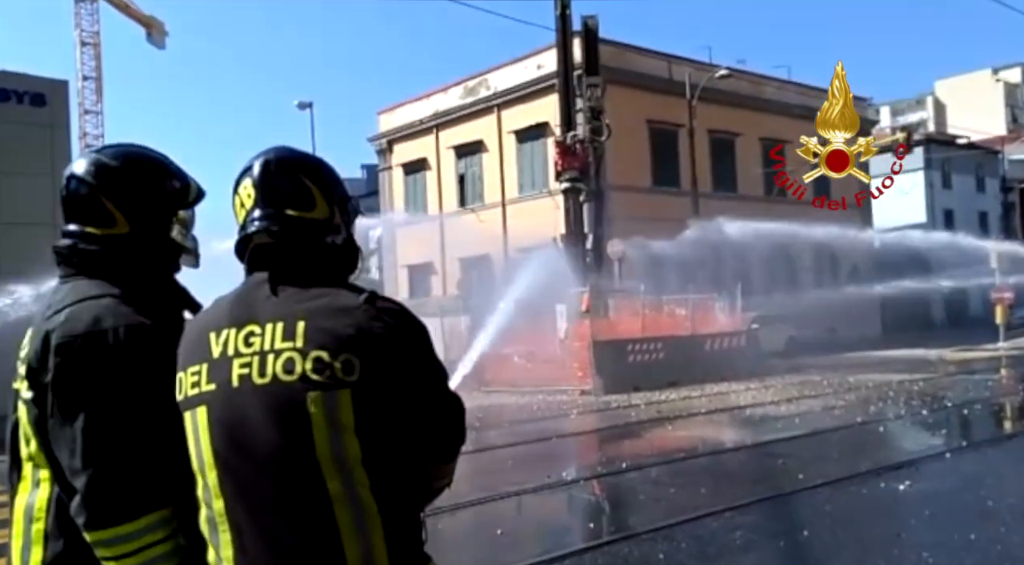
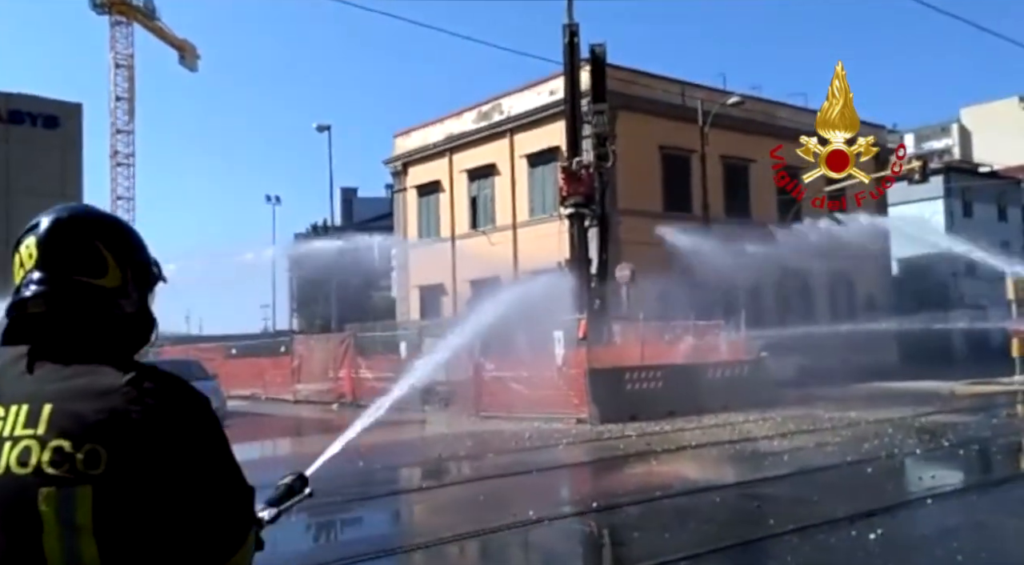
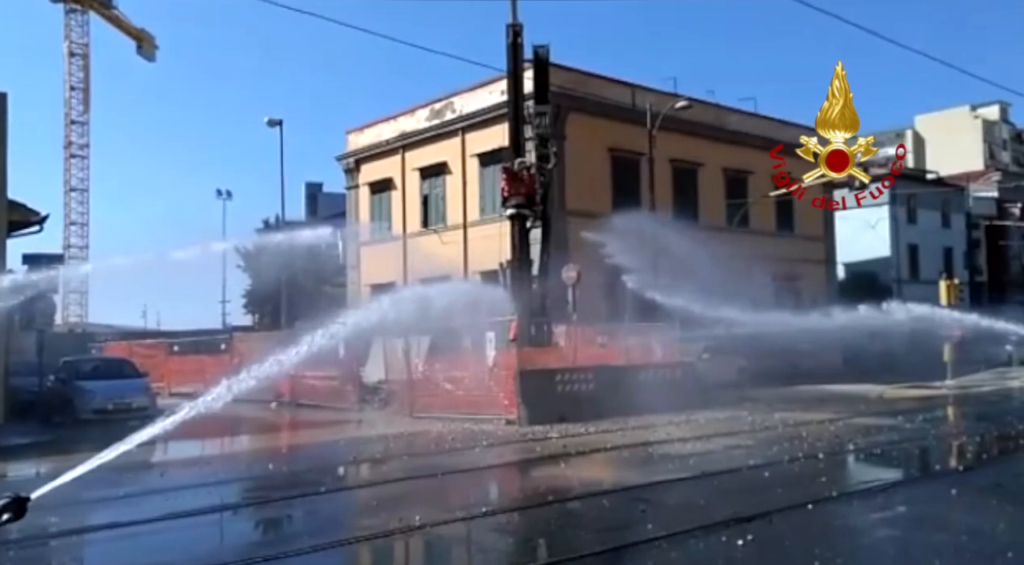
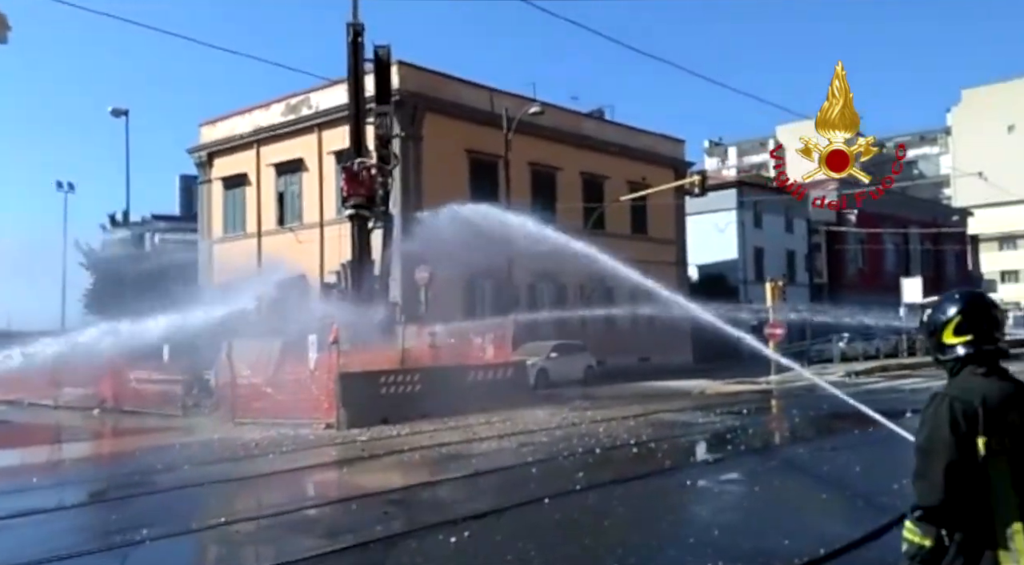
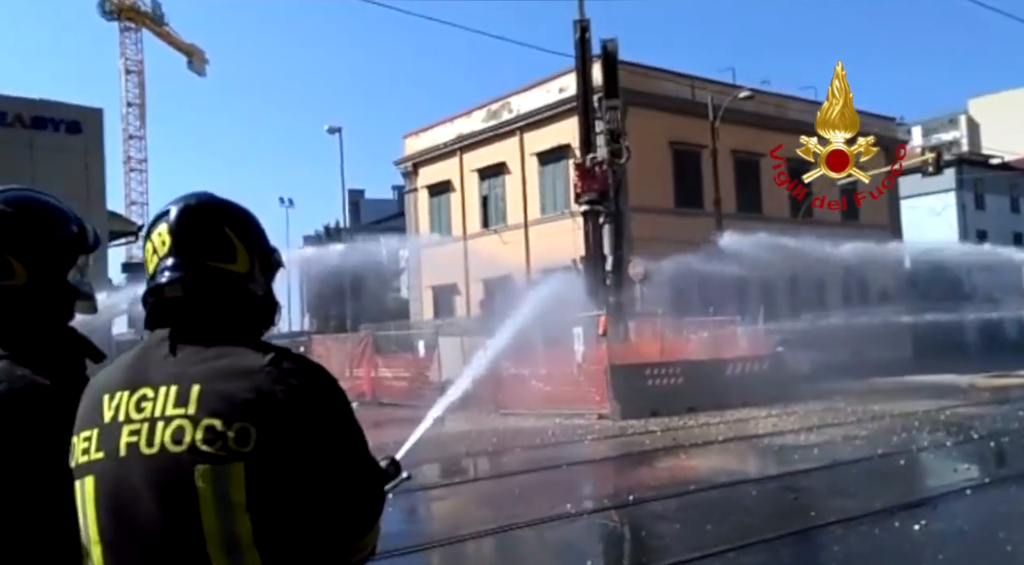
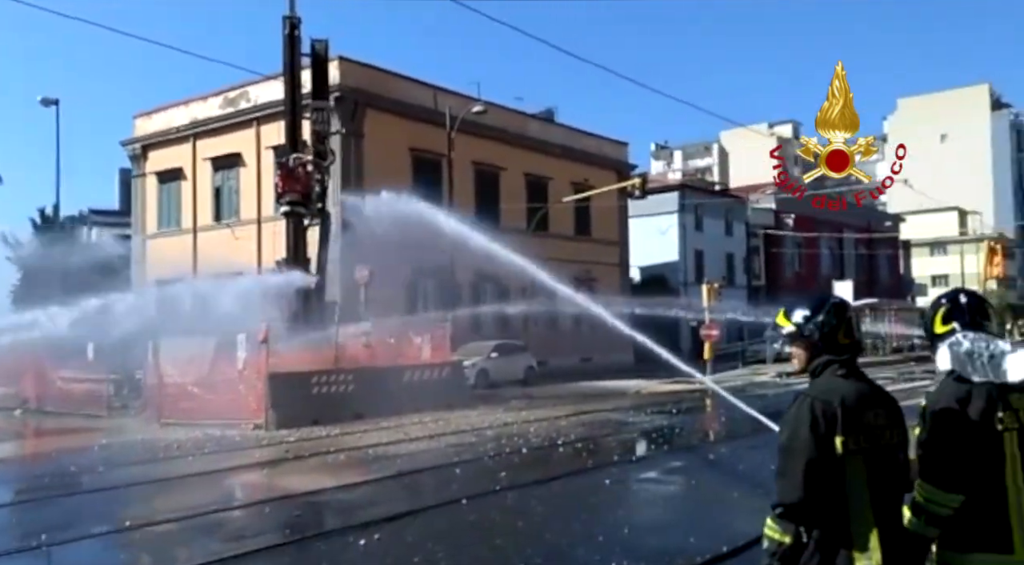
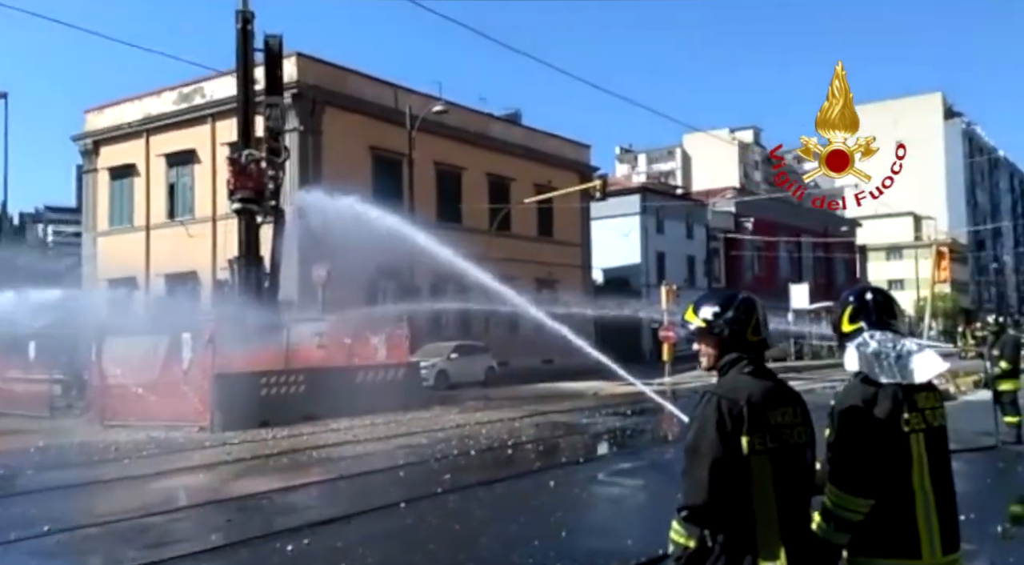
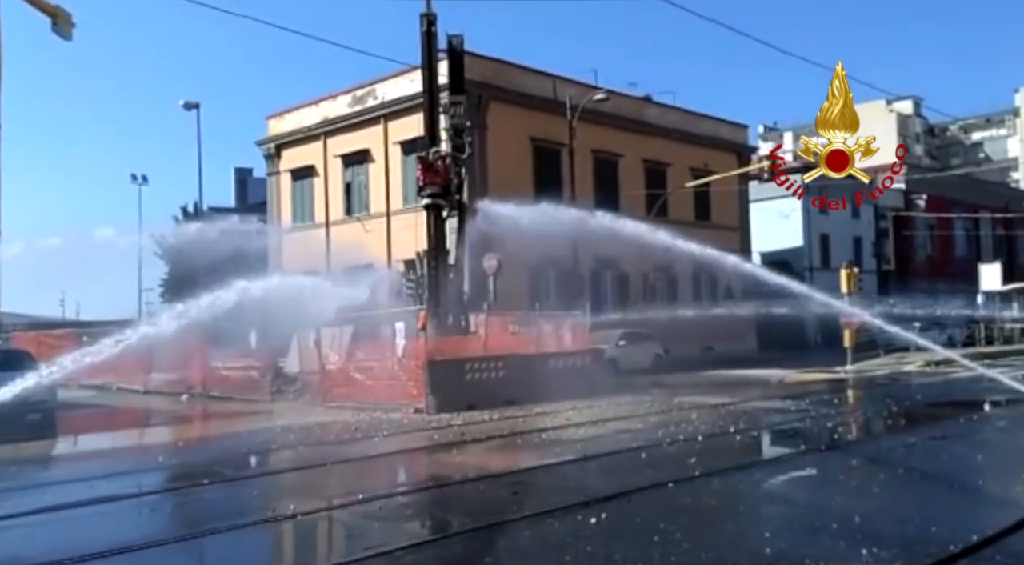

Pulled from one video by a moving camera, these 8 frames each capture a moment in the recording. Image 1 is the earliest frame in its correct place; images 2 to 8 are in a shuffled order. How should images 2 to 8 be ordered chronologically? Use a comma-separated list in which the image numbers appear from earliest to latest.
5, 2, 3, 8, 4, 6, 7
